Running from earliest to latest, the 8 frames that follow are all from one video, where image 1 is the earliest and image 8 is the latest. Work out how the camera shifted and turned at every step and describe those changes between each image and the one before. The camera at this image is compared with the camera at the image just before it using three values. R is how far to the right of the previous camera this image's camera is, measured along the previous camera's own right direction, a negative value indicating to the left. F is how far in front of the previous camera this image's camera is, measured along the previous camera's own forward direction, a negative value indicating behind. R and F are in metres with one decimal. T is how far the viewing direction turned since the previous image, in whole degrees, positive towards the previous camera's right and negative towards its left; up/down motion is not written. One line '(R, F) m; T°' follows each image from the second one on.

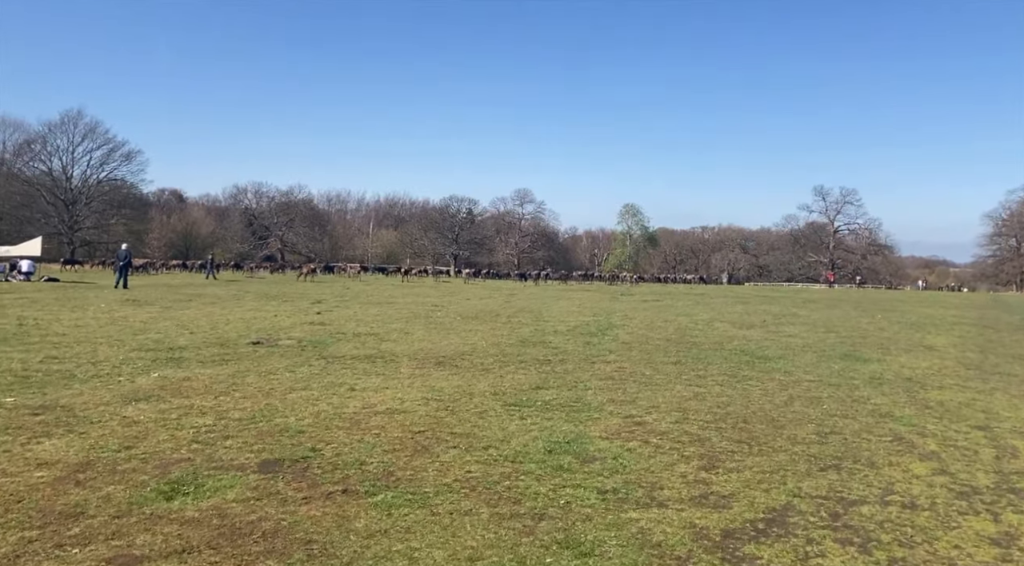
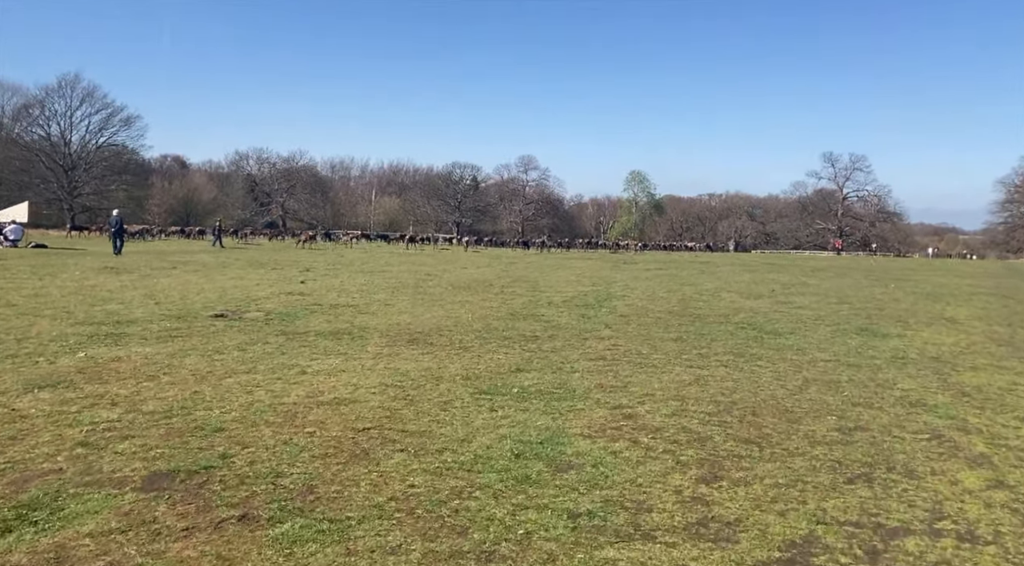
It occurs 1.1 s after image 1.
(+0.4, +1.4) m; 0°
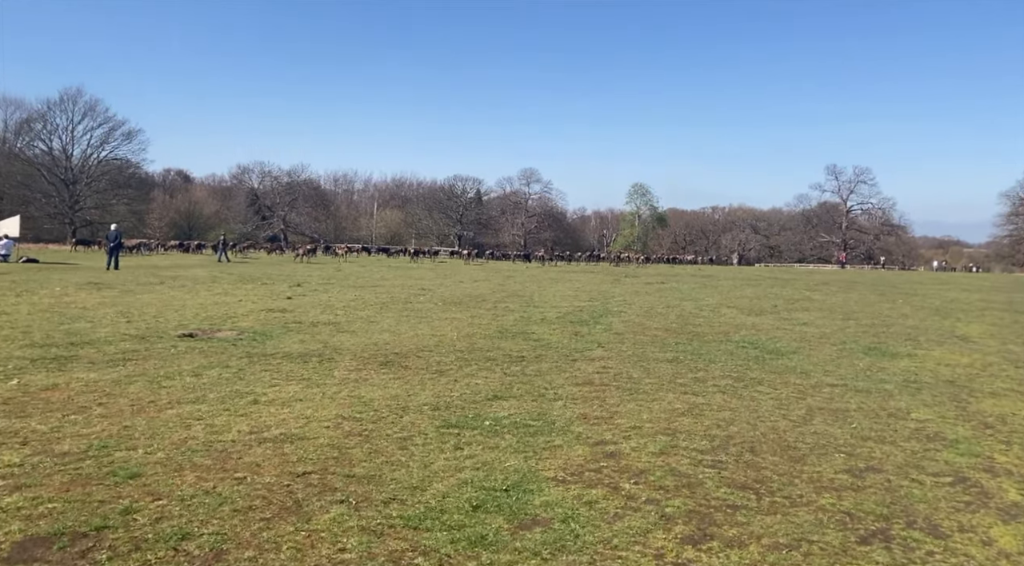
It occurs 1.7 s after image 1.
(+0.3, +0.9) m; 0°
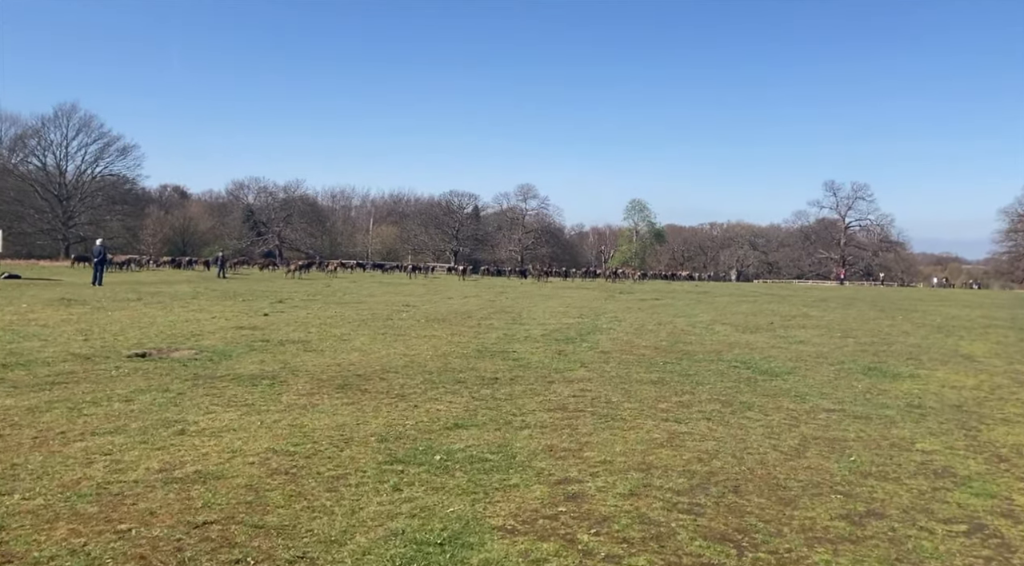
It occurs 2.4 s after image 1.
(+0.4, +0.9) m; 0°
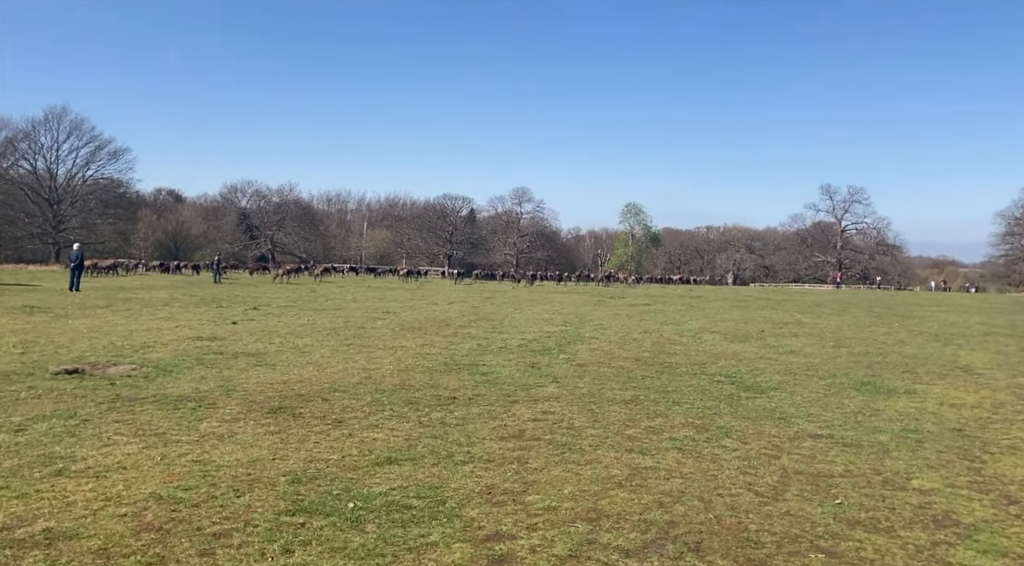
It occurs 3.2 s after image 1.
(+0.5, +1.0) m; 0°
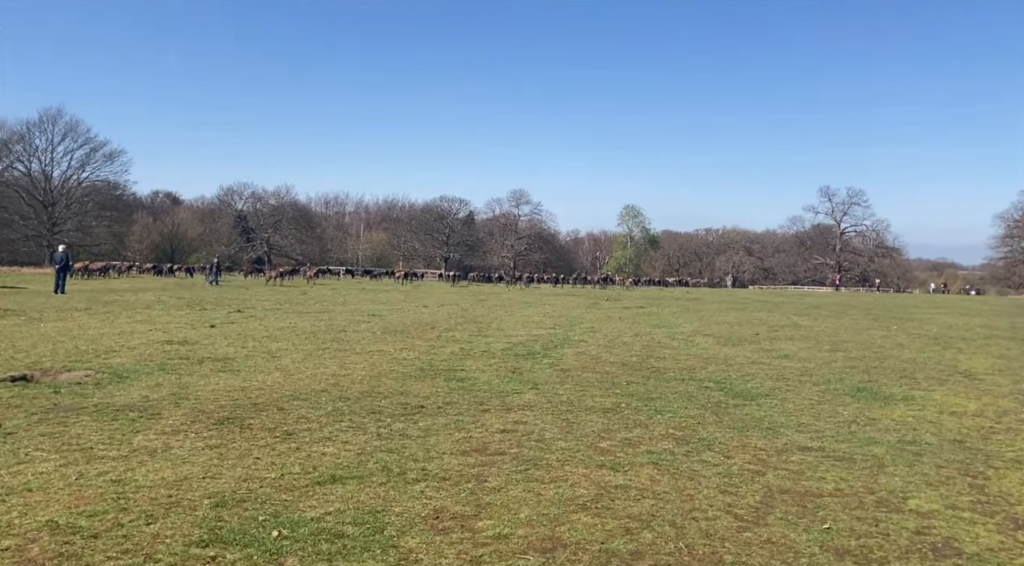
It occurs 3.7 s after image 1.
(+0.4, +0.7) m; 0°
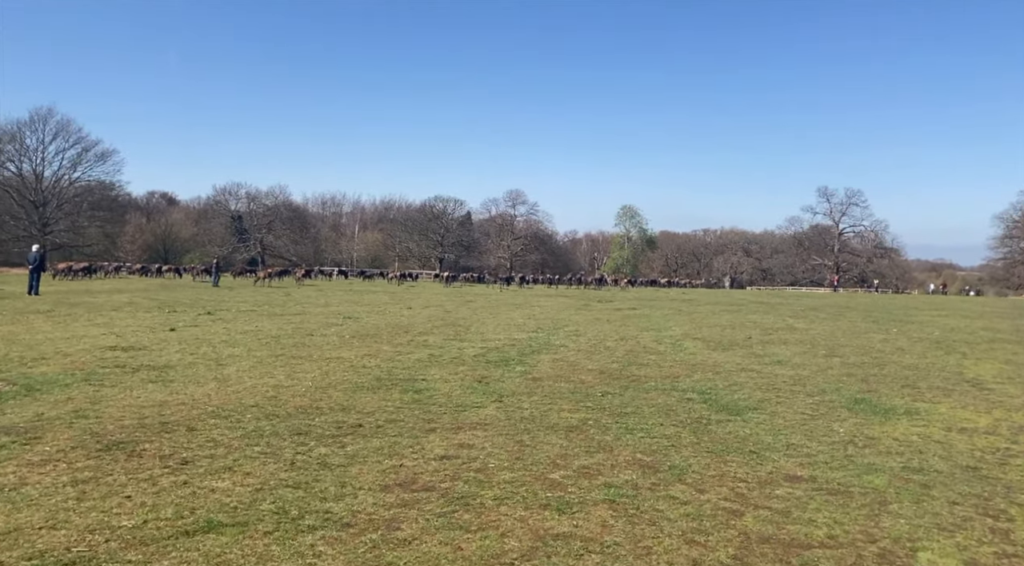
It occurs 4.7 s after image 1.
(+0.6, +1.3) m; 0°
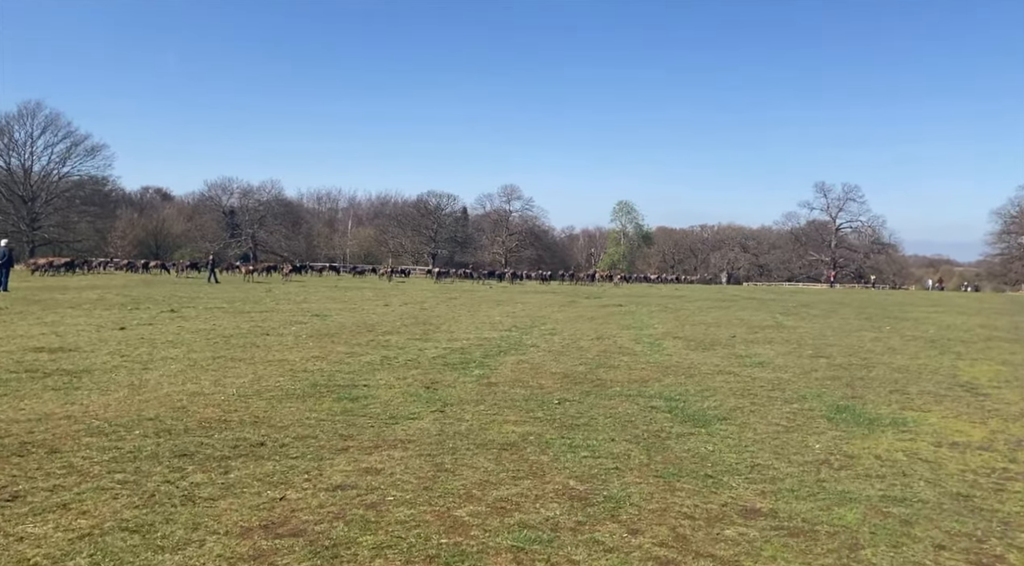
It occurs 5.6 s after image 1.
(+0.7, +1.2) m; 0°
